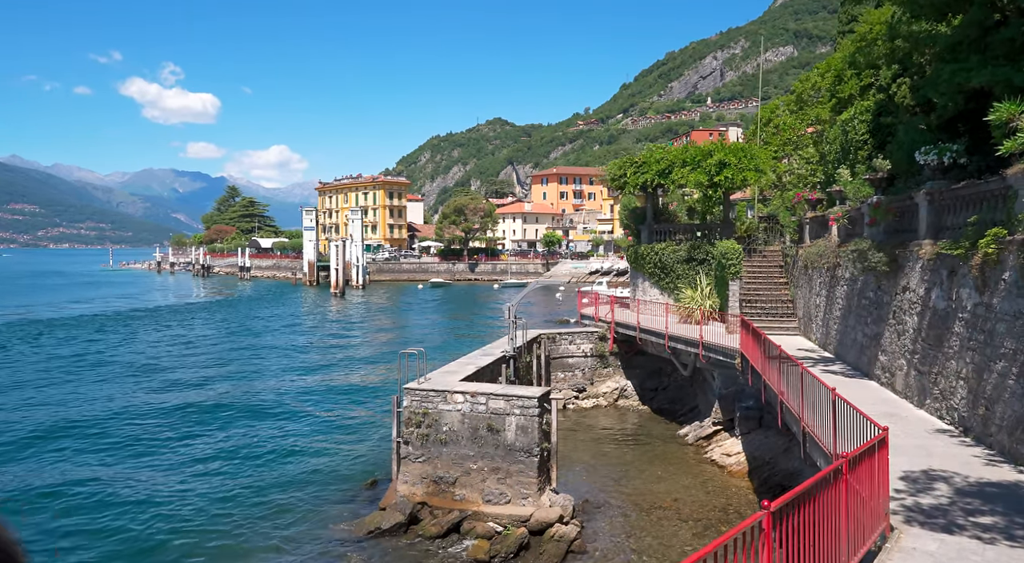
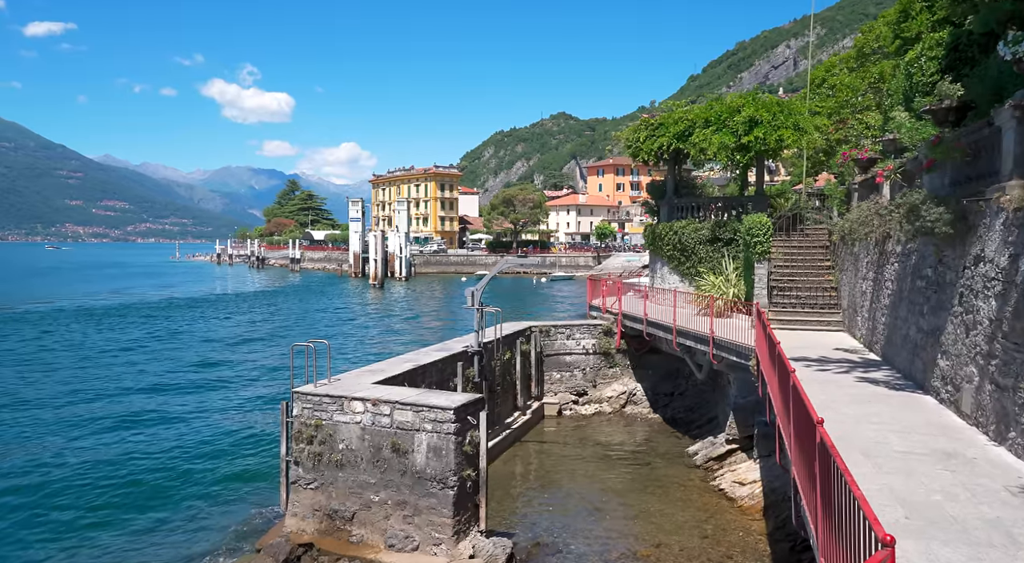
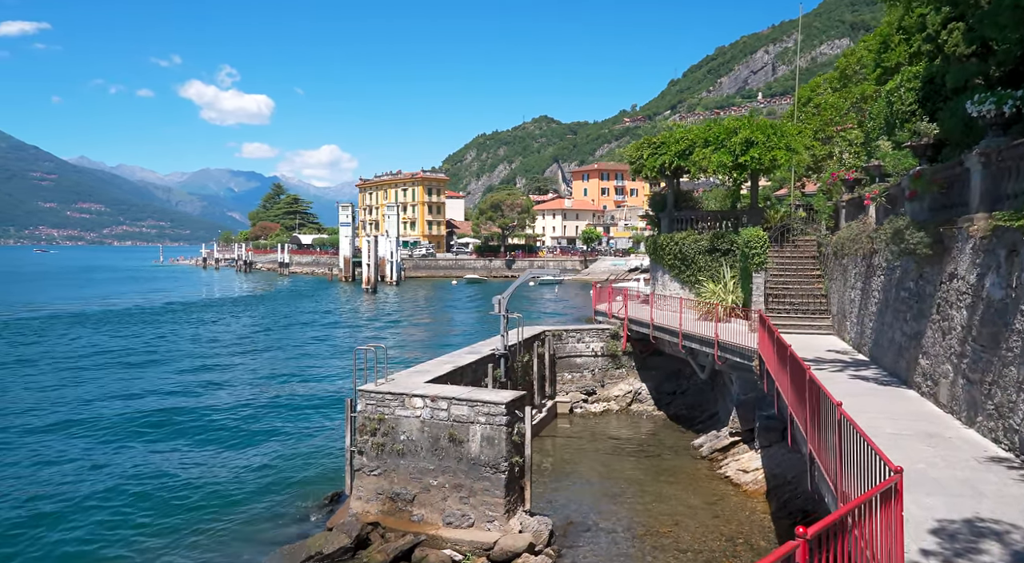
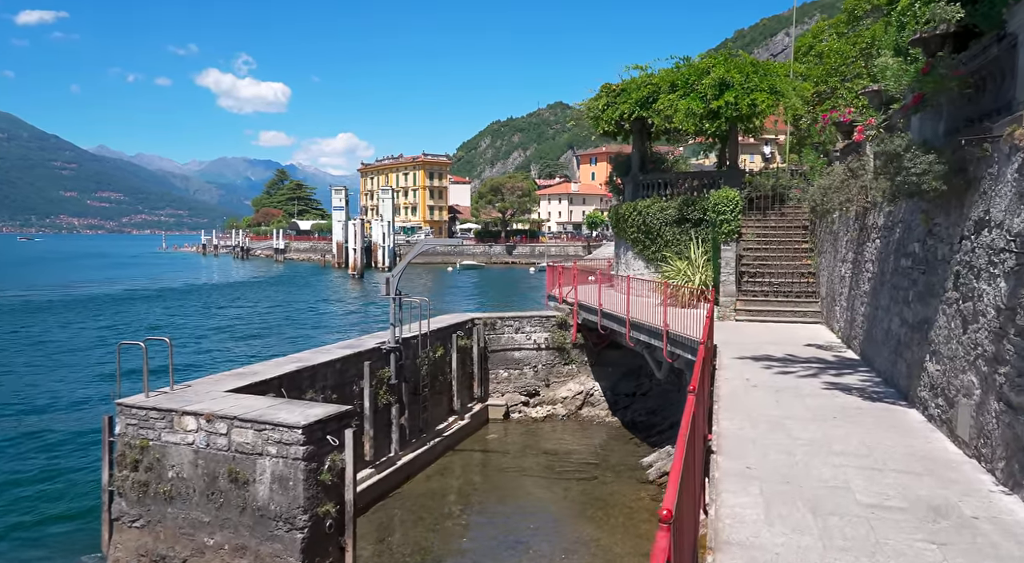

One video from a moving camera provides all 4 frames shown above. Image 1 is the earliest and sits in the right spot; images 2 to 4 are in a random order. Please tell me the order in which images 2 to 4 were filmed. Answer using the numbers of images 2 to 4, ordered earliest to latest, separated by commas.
3, 2, 4
